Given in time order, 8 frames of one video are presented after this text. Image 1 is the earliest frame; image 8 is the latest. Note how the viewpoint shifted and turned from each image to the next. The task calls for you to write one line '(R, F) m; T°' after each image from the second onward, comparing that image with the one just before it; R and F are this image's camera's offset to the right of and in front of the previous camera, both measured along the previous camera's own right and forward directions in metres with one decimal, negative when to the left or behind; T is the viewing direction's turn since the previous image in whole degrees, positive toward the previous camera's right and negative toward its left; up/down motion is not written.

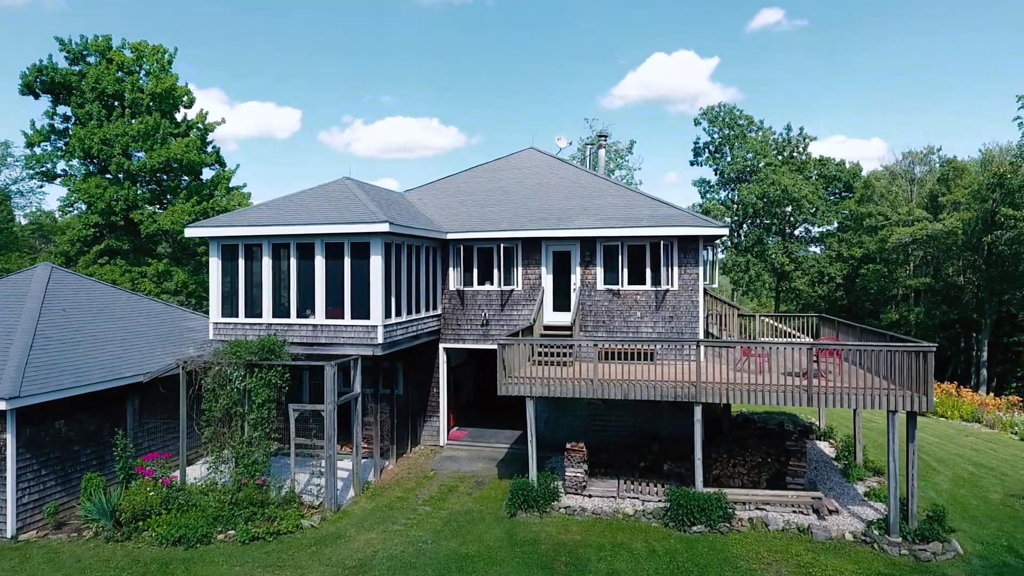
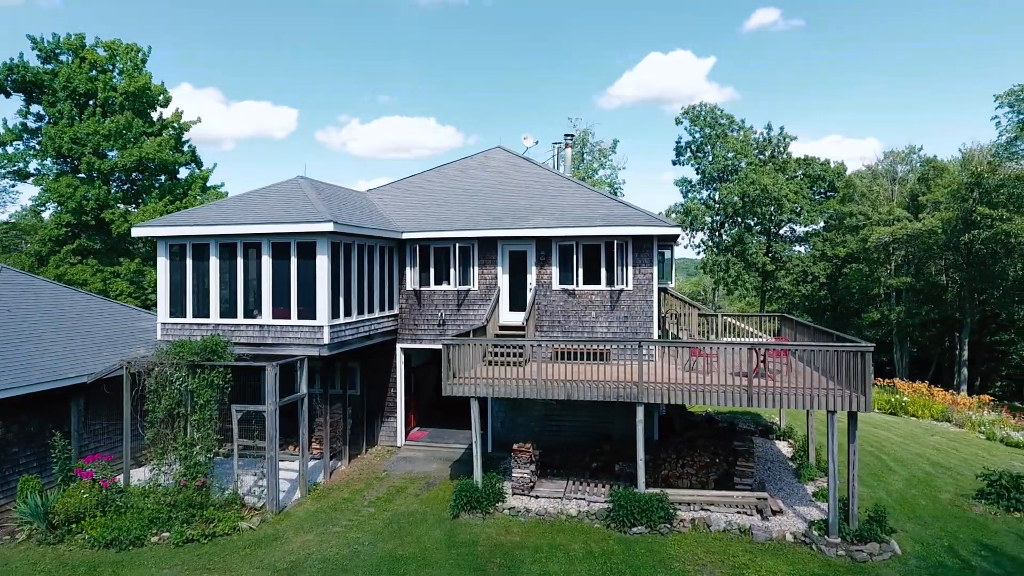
(+0.9, +0.1) m; 0°
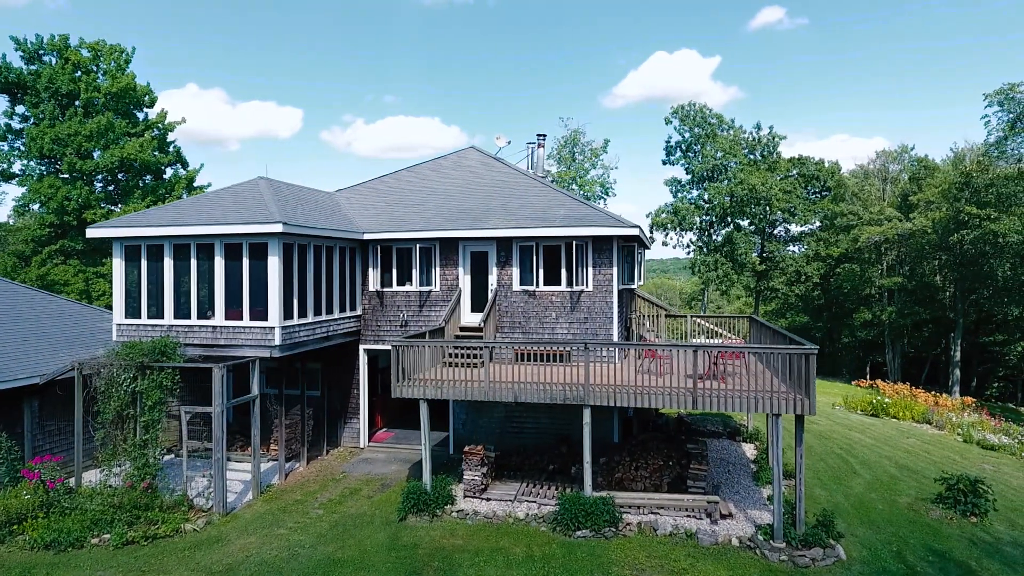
(+1.0, +0.1) m; 0°
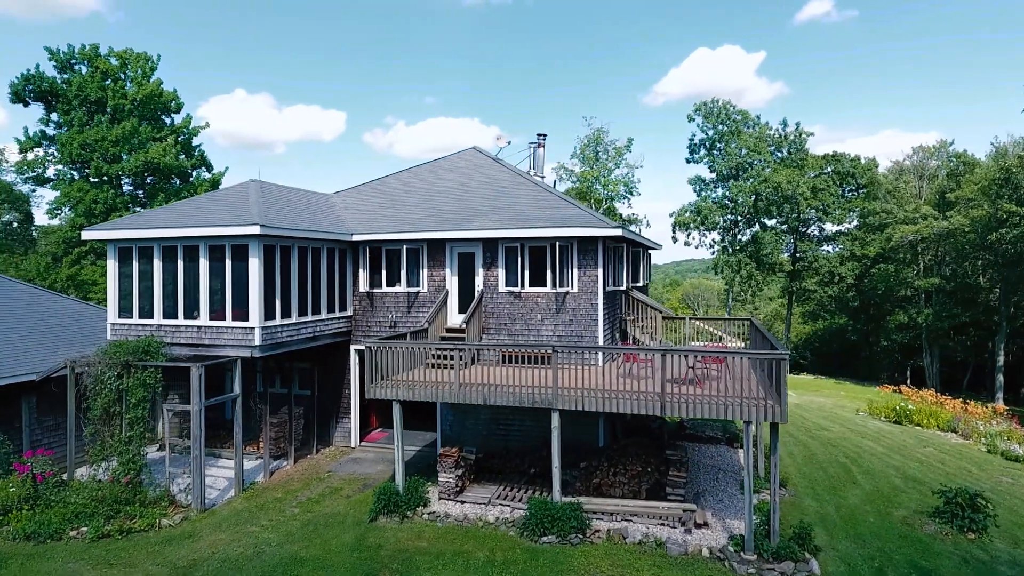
(+1.2, +0.1) m; -4°
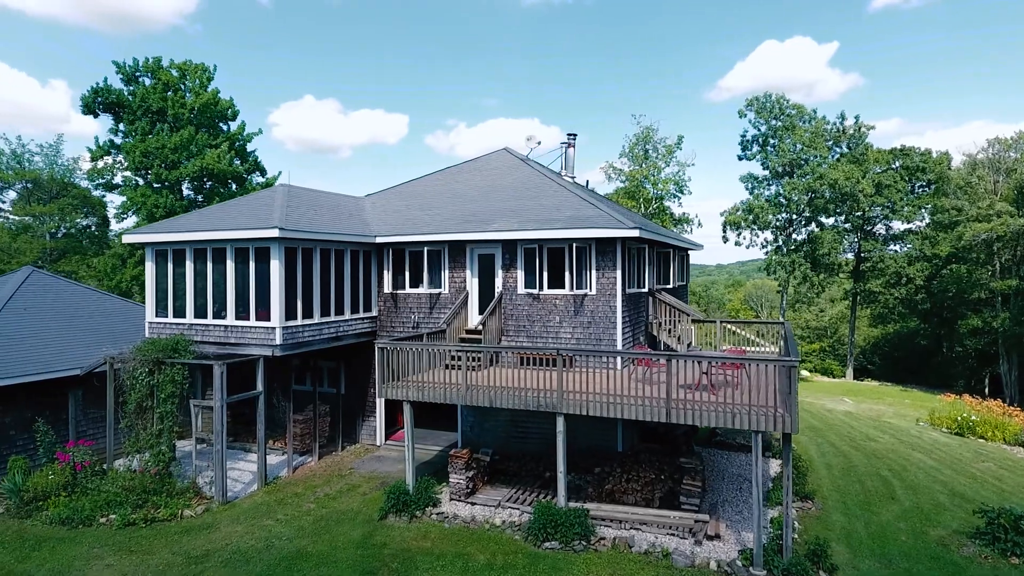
(+0.9, +0.1) m; -5°
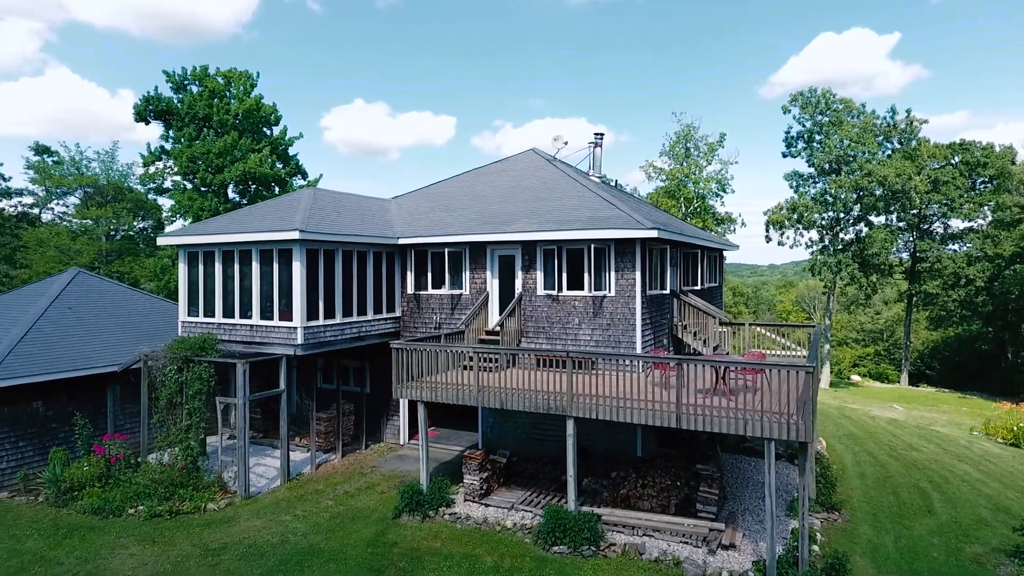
(+0.6, +0.1) m; -4°
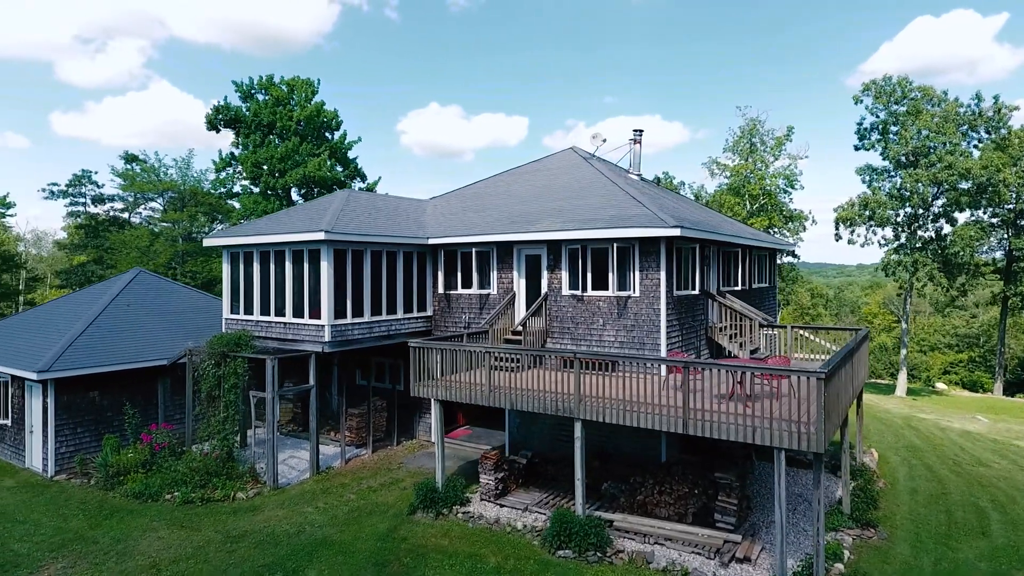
(+1.0, +0.1) m; -7°
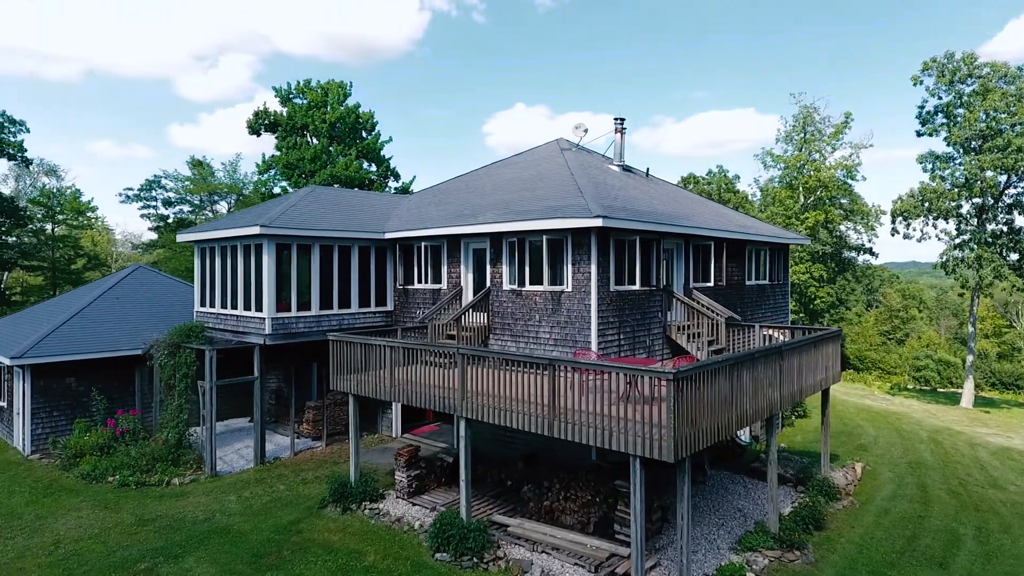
(+3.0, +0.6) m; -8°
